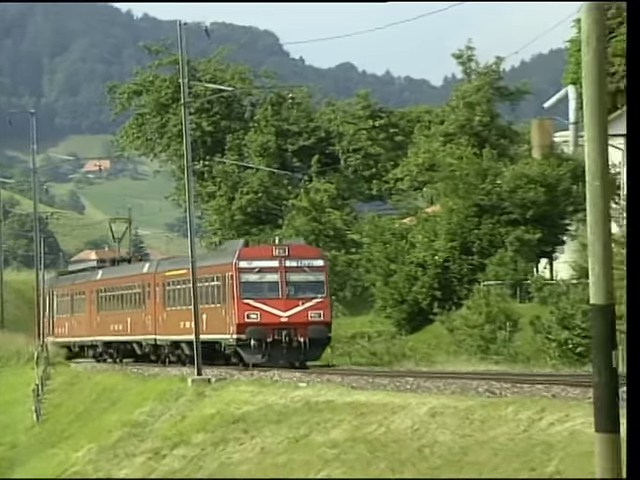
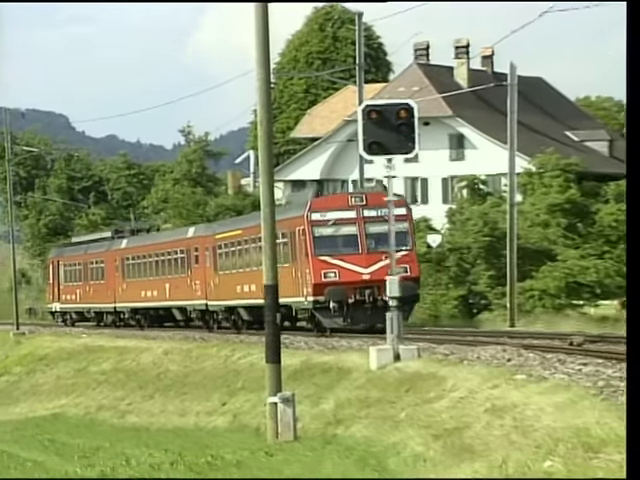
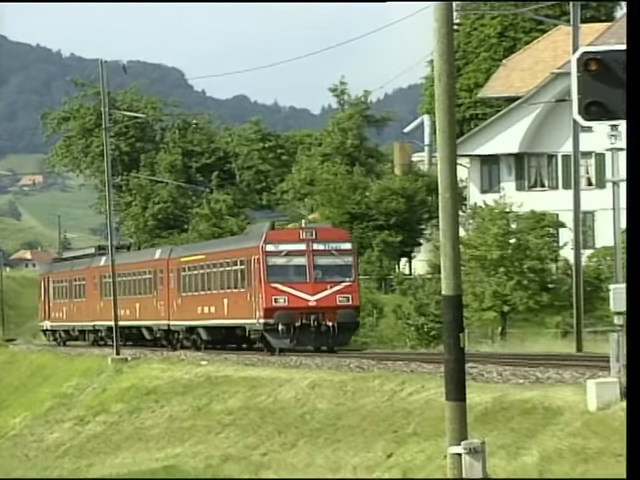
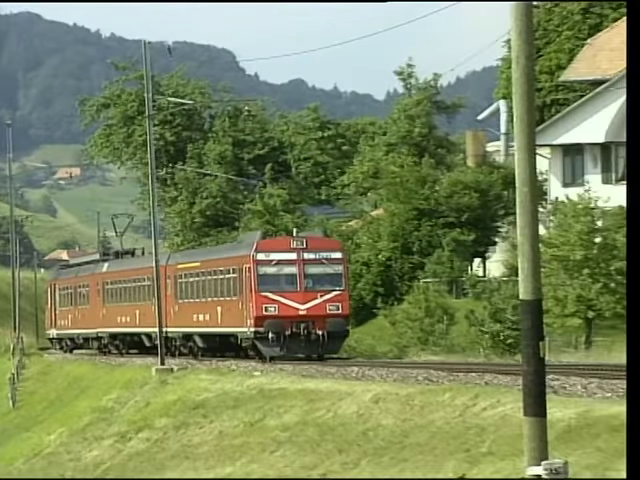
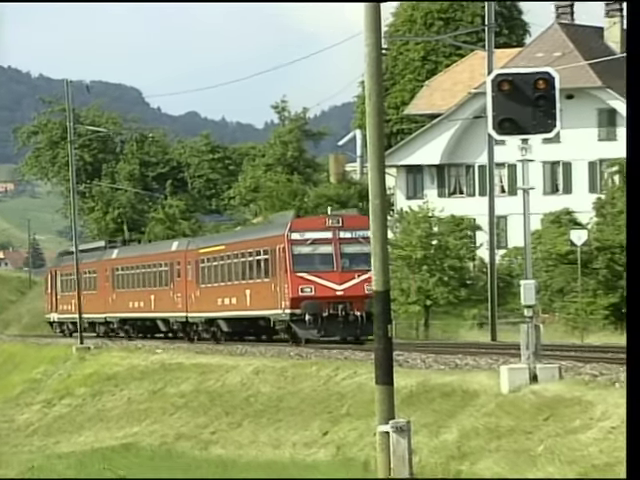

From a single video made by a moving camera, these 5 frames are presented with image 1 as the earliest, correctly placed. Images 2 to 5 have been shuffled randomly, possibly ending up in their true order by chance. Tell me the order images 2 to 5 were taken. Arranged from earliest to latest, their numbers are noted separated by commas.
4, 3, 5, 2
